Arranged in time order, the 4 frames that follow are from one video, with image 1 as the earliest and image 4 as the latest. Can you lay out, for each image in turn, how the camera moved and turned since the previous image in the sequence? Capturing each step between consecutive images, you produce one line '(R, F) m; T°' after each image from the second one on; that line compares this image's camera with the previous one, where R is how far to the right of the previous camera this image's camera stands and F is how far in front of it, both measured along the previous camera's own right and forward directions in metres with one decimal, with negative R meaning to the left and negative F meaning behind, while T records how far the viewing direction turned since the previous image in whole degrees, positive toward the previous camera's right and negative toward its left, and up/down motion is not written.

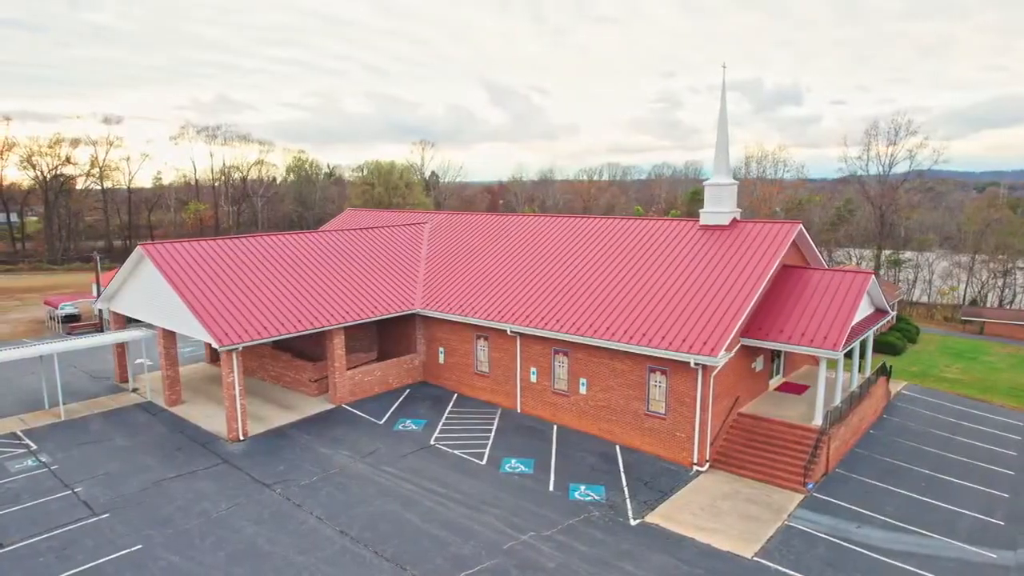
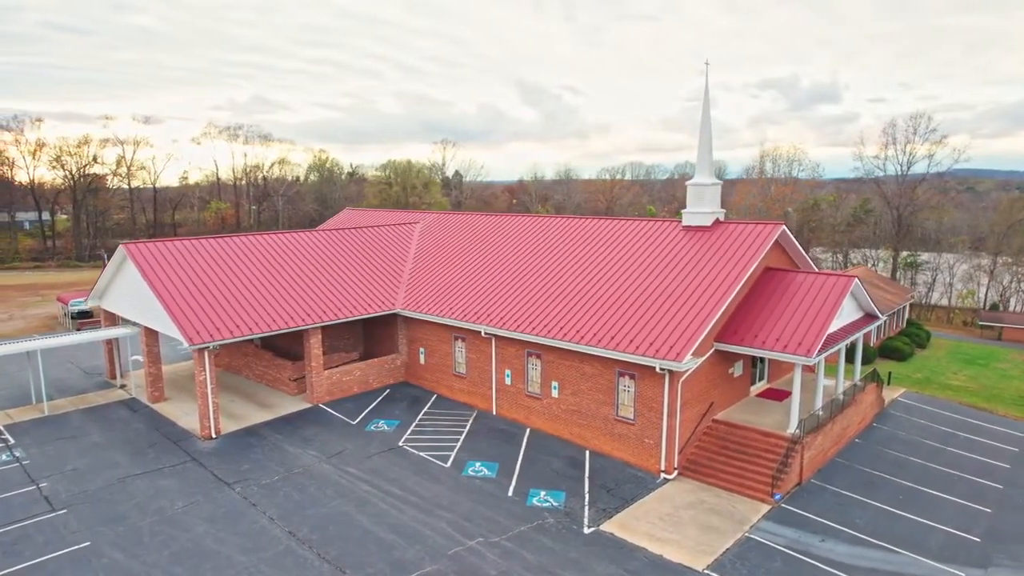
(+1.6, +0.3) m; -2°
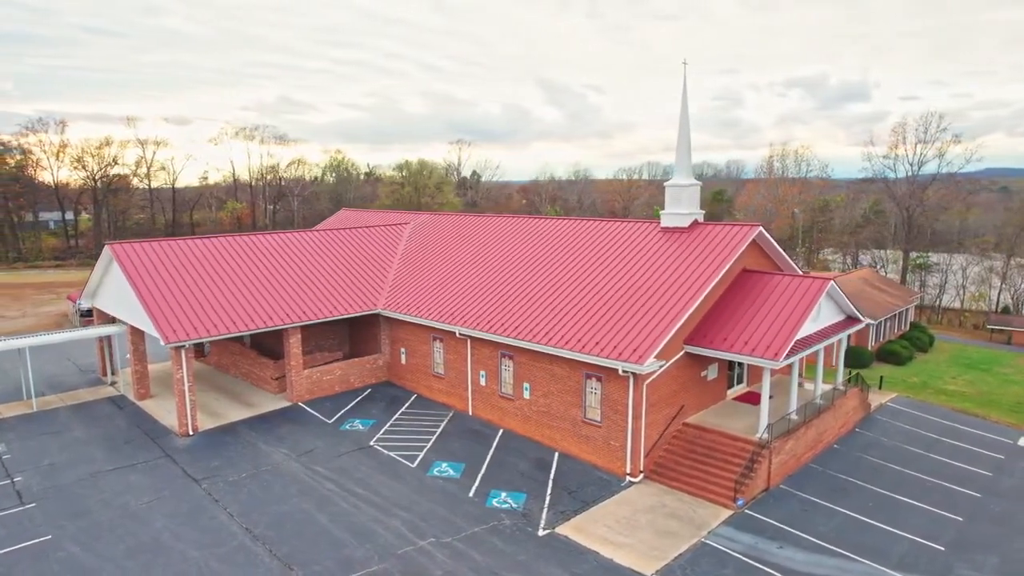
(+1.4, 0.0) m; -2°
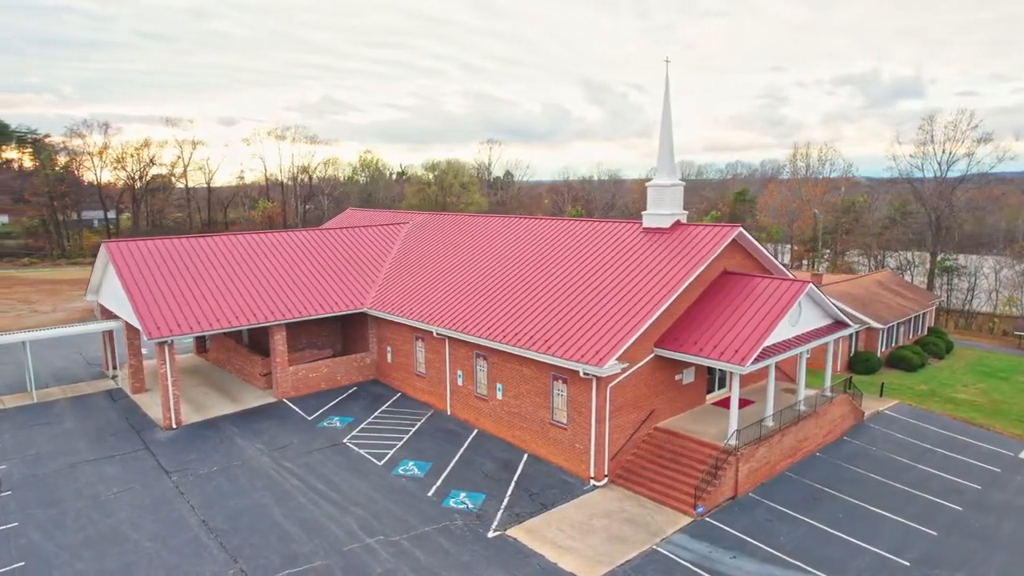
(+1.9, +0.1) m; -3°
